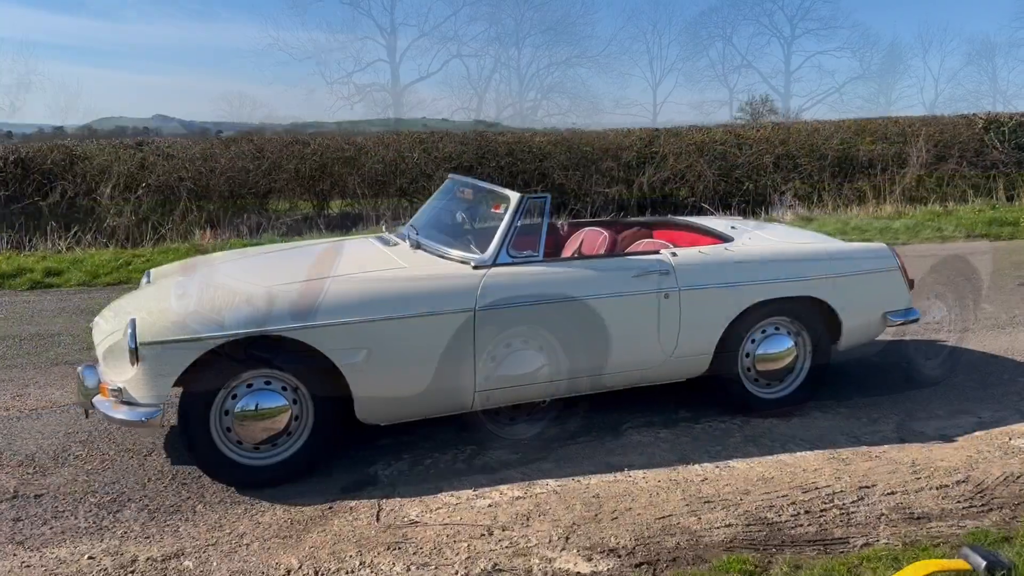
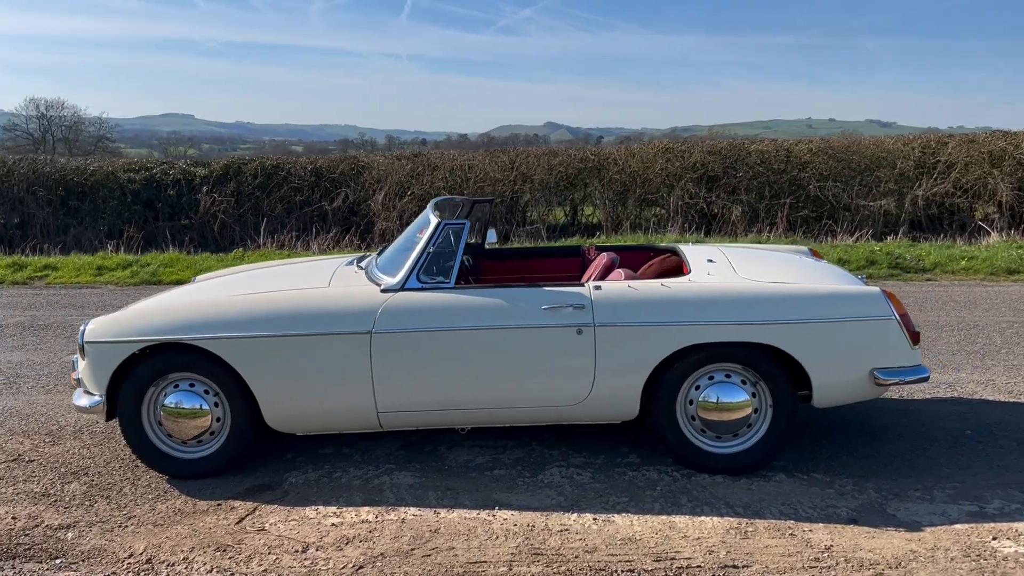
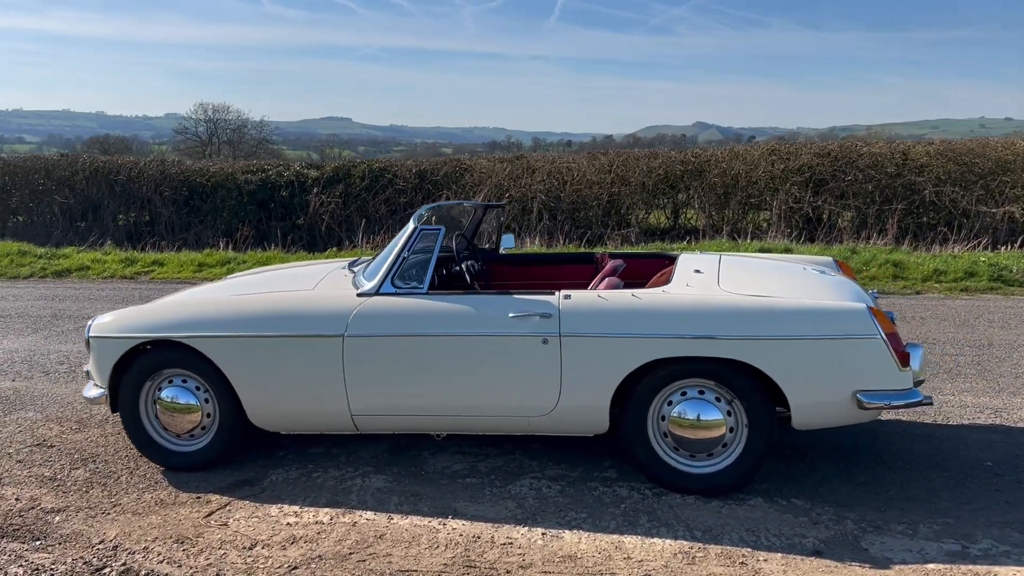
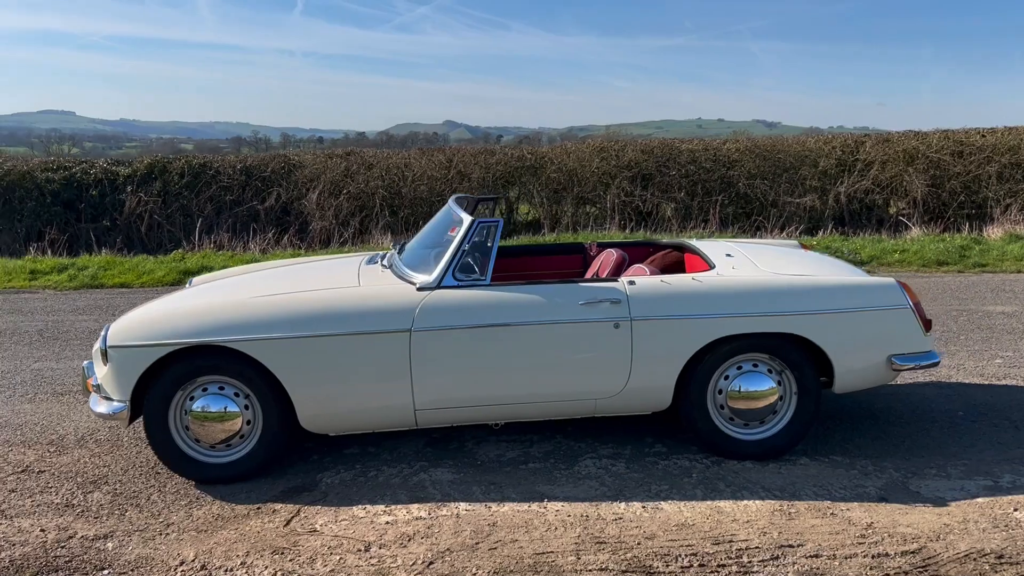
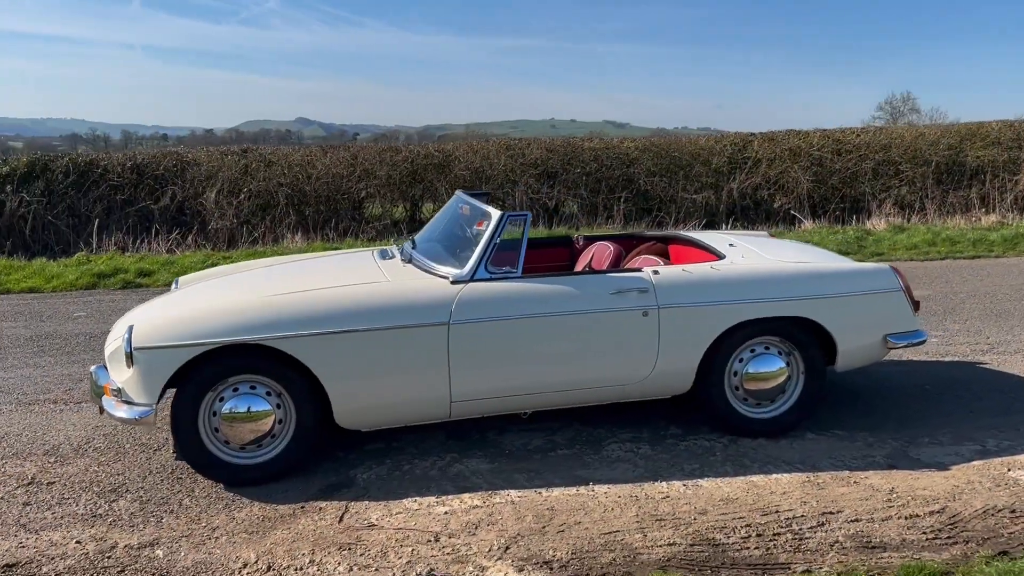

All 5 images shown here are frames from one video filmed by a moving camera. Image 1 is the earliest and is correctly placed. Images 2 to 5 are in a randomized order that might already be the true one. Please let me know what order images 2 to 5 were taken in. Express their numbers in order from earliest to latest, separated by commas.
5, 4, 2, 3
